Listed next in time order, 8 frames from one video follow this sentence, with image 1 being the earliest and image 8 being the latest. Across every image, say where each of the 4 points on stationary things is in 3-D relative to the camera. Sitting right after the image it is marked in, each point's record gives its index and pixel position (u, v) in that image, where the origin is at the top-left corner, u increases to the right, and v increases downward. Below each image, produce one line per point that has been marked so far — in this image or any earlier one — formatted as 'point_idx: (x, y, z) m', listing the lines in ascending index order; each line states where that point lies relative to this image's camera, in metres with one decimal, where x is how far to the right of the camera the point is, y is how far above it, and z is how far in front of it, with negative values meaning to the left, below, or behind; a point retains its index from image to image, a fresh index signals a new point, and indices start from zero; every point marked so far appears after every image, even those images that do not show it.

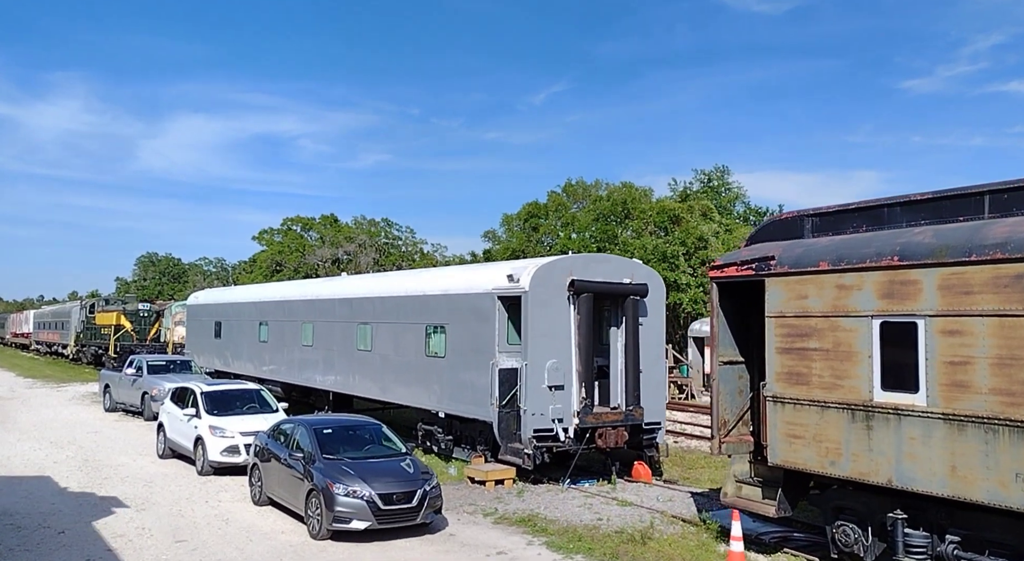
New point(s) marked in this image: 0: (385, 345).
0: (-2.4, -1.2, +15.7) m
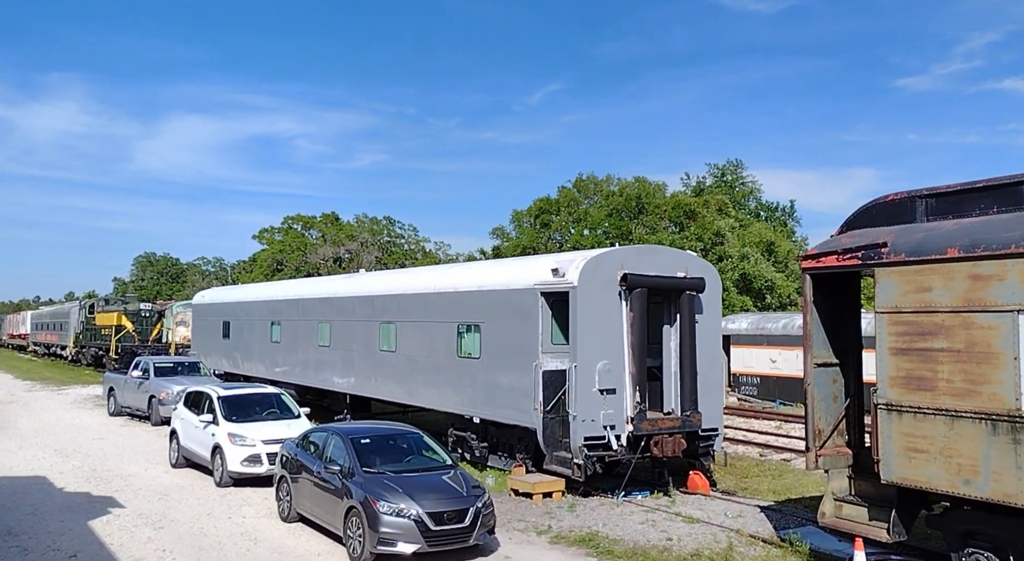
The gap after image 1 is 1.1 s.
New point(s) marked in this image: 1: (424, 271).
0: (-1.8, -1.2, +14.8) m
1: (-1.6, +0.2, +15.1) m
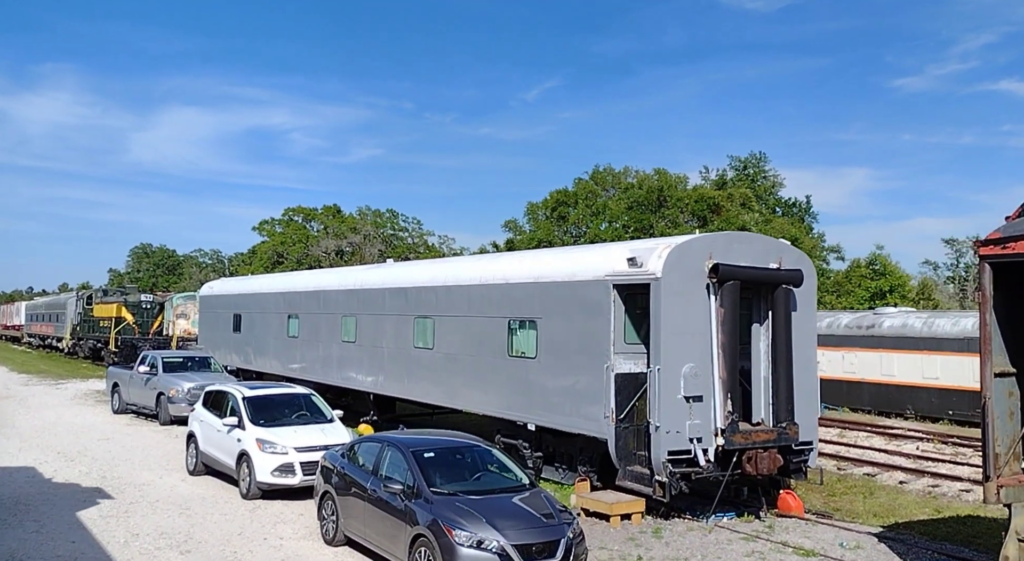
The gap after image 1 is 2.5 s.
0: (-1.0, -1.0, +13.5) m
1: (-0.8, +0.4, +13.8) m
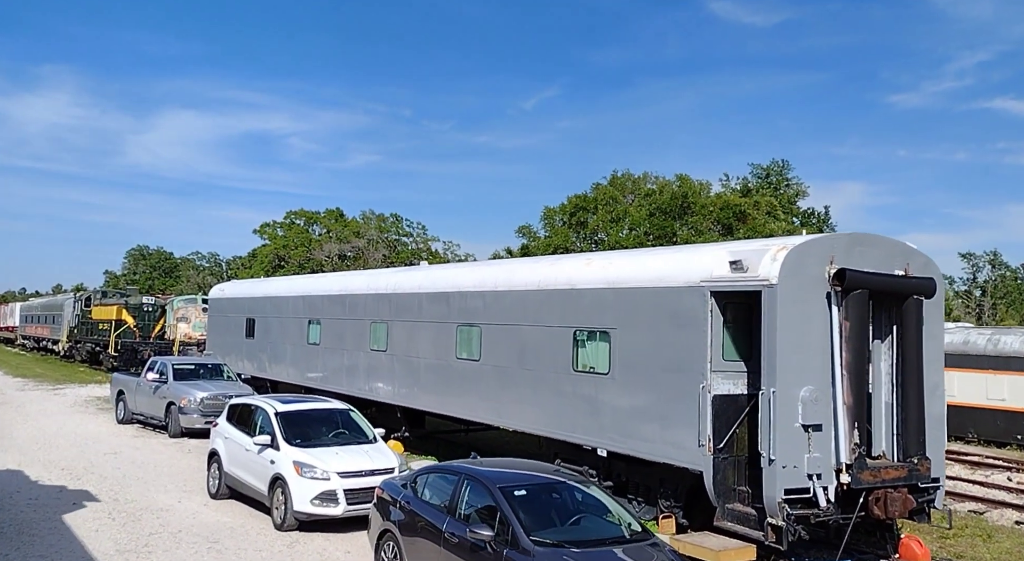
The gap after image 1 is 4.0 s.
0: (-0.1, -1.1, +12.2) m
1: (+0.1, +0.3, +12.5) m
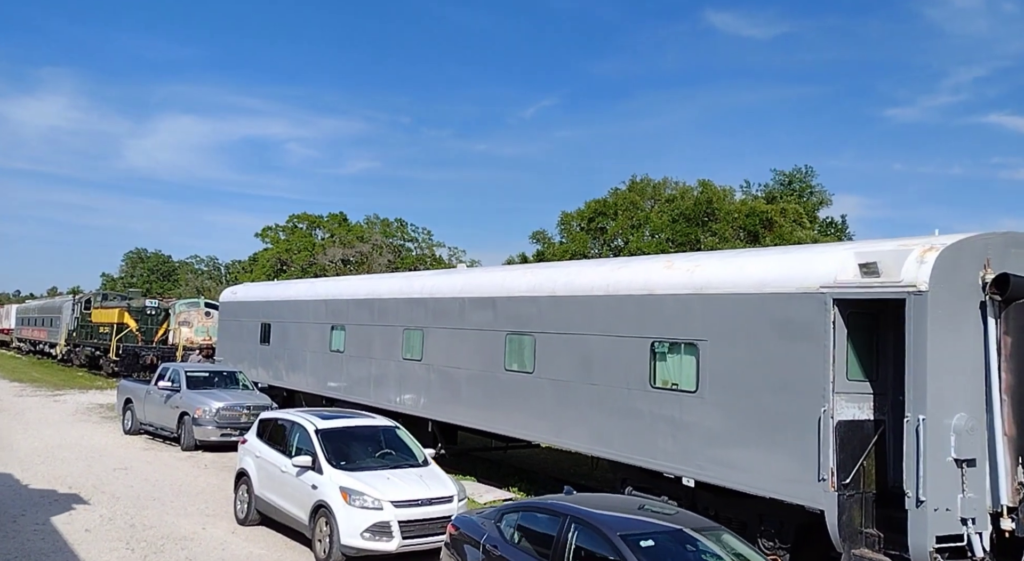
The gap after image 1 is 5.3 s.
0: (+0.7, -1.2, +11.0) m
1: (+1.0, +0.2, +11.3) m
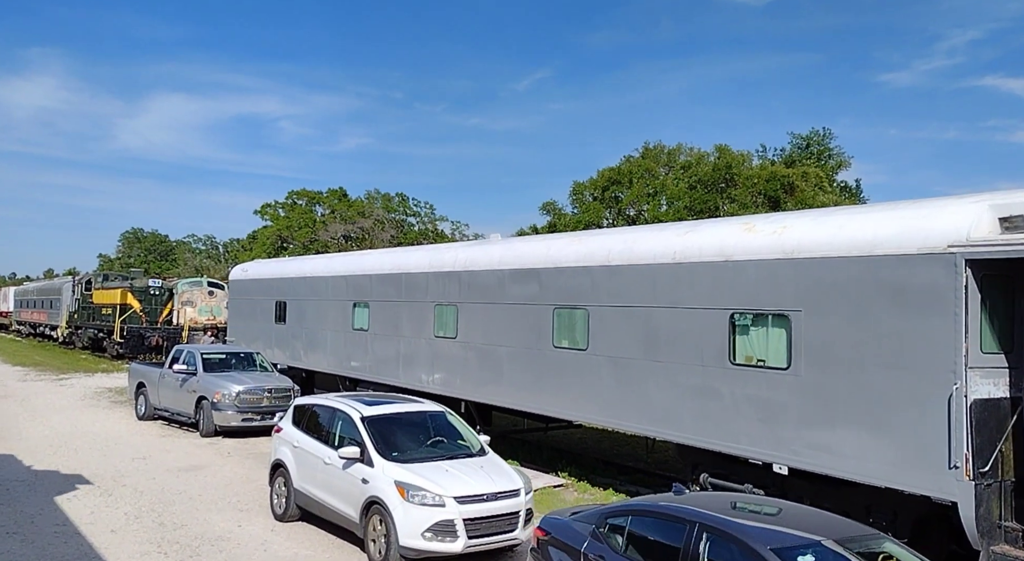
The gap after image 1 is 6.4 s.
0: (+1.4, -0.8, +10.1) m
1: (+1.6, +0.6, +10.3) m
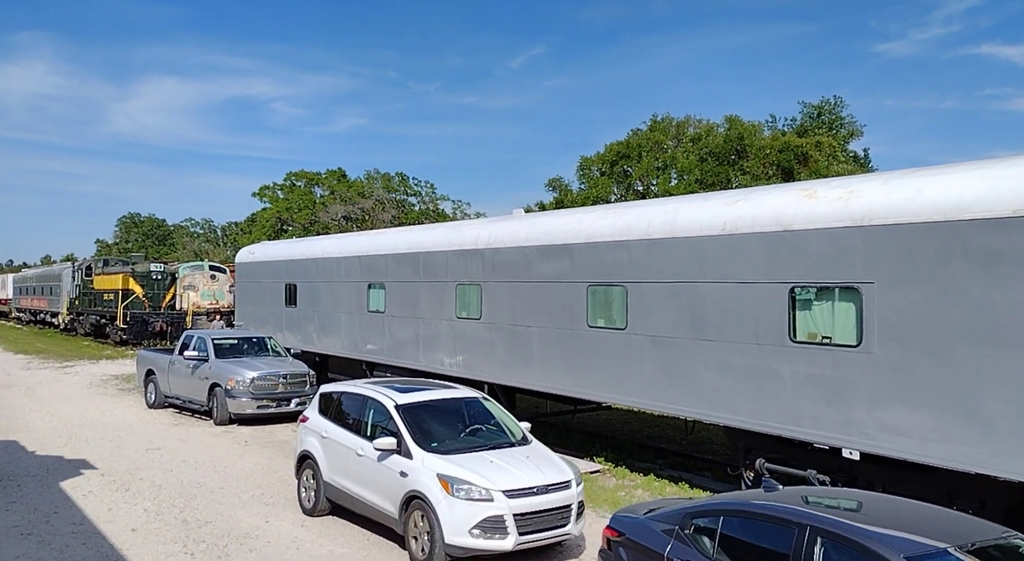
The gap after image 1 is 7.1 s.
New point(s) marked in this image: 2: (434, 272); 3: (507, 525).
0: (+1.8, -0.5, +9.5) m
1: (+2.0, +0.9, +9.7) m
2: (-1.4, +0.2, +14.2) m
3: (0.0, -2.1, +7.0) m
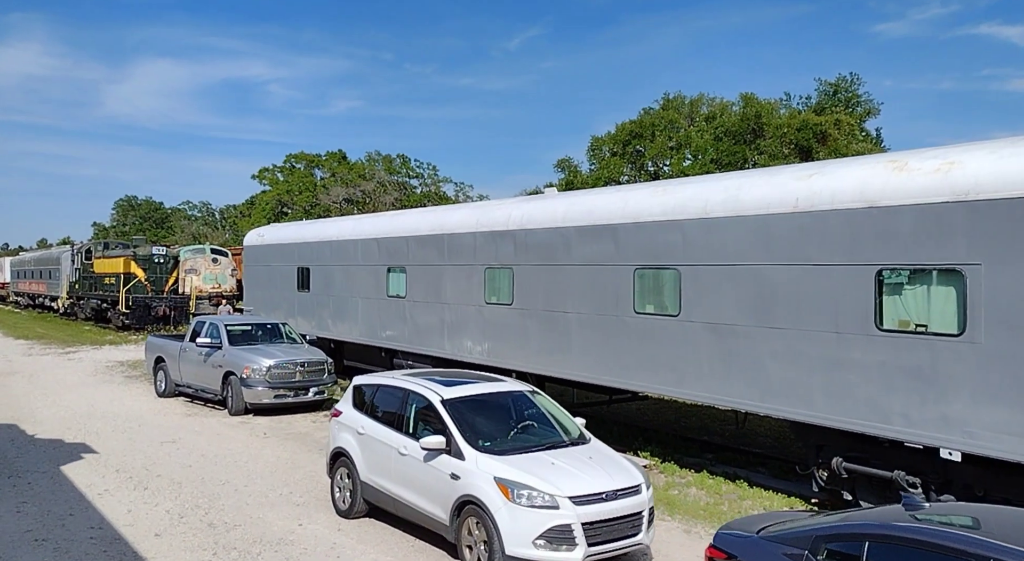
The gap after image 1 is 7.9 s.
0: (+2.4, -0.3, +8.8) m
1: (+2.6, +1.1, +9.0) m
2: (-0.8, +0.4, +13.5) m
3: (+0.5, -2.0, +6.3) m
